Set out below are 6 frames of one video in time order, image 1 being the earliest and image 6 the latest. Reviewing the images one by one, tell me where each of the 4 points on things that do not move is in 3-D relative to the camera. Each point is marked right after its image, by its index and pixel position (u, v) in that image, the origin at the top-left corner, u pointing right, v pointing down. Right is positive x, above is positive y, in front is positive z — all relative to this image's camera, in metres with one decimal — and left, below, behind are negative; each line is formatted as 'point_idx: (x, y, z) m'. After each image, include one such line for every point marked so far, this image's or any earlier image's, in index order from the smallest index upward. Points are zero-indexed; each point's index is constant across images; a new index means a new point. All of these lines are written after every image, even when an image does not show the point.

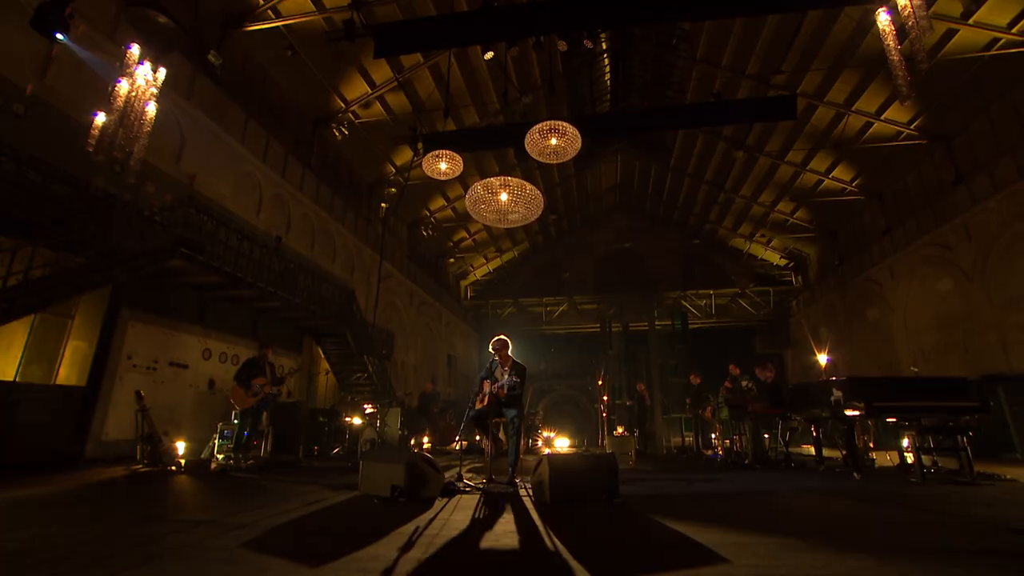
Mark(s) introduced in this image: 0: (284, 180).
0: (-4.8, +2.2, +10.4) m
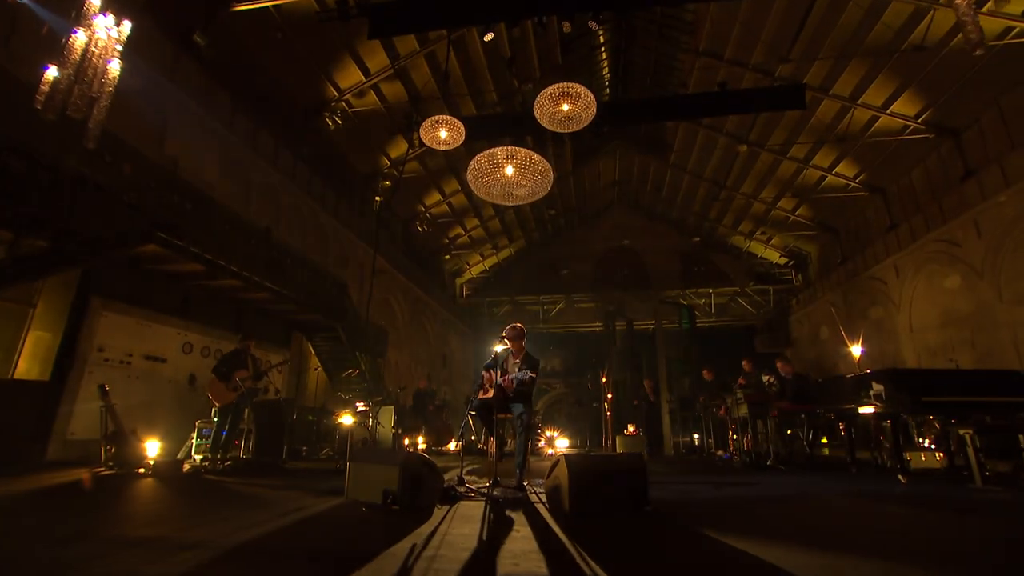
0: (-4.8, +2.4, +9.9) m
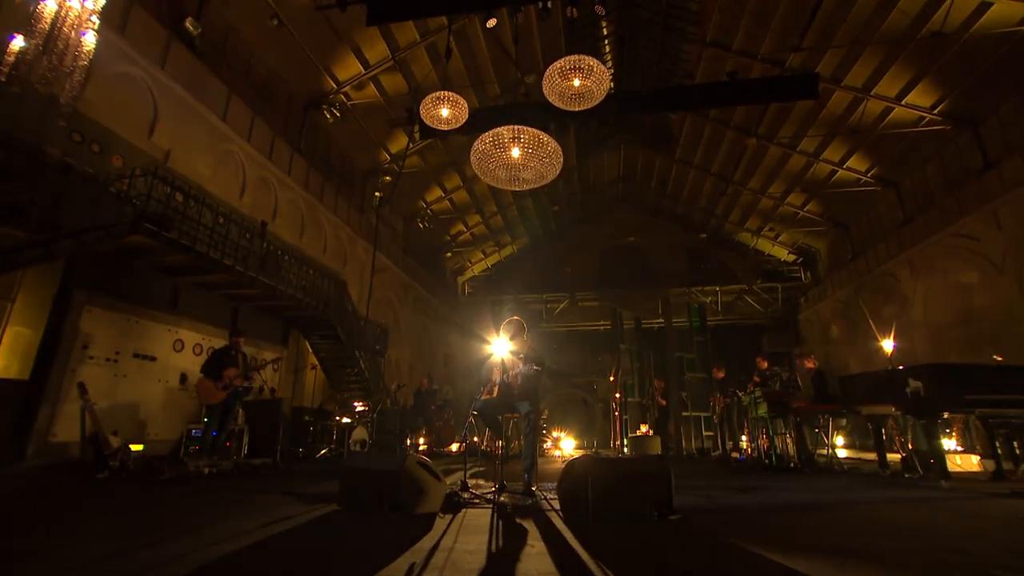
0: (-4.7, +2.4, +9.6) m
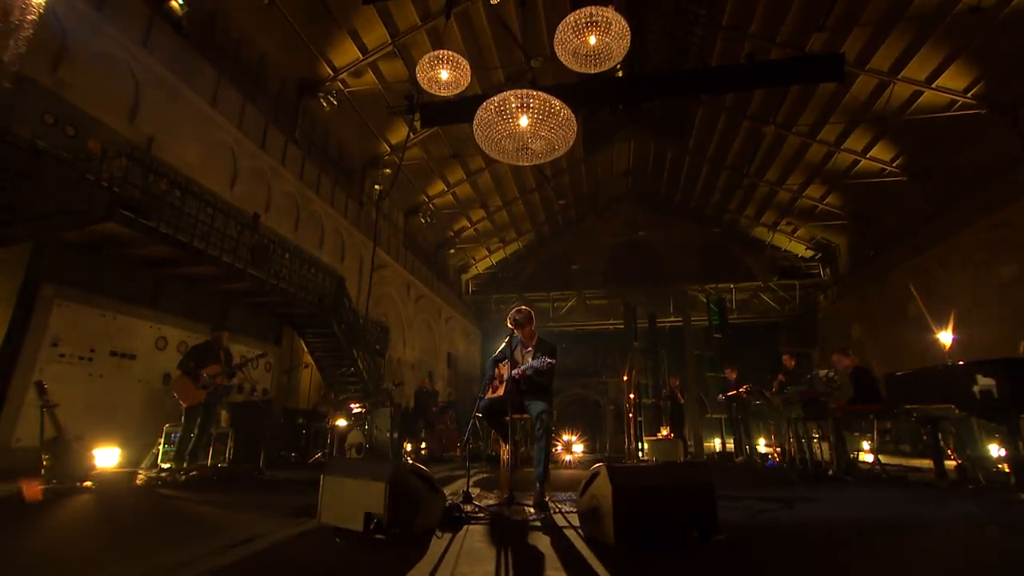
0: (-4.6, +2.5, +9.1) m
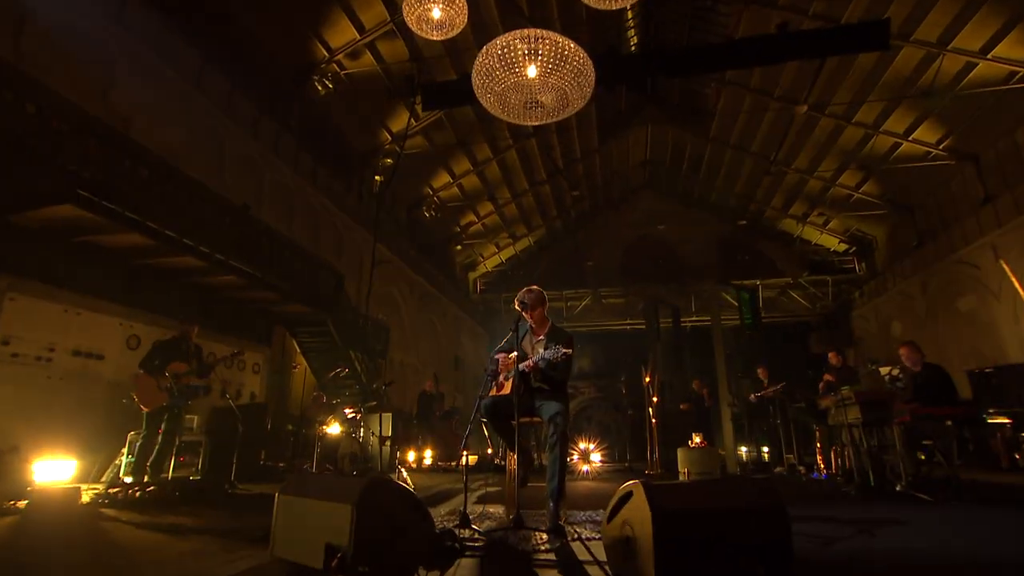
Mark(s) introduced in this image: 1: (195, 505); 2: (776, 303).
0: (-4.5, +2.6, +8.5) m
1: (-2.8, -1.9, +4.4) m
2: (+8.7, -0.5, +16.3) m
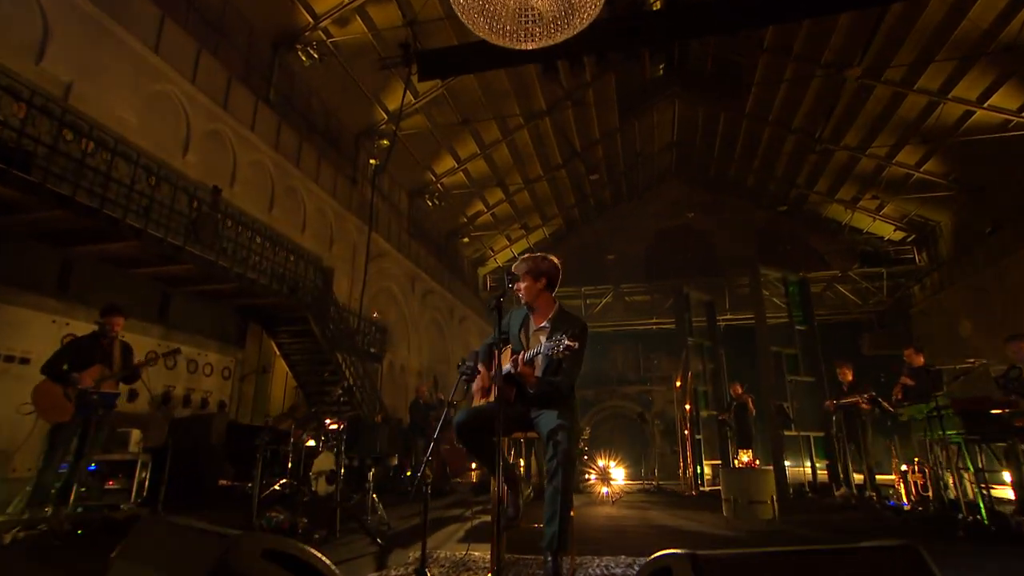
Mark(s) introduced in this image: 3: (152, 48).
0: (-4.4, +2.7, +7.6) m
1: (-2.8, -1.8, +3.4) m
2: (+9.2, -0.4, +14.7) m
3: (-4.8, +3.2, +6.6) m
